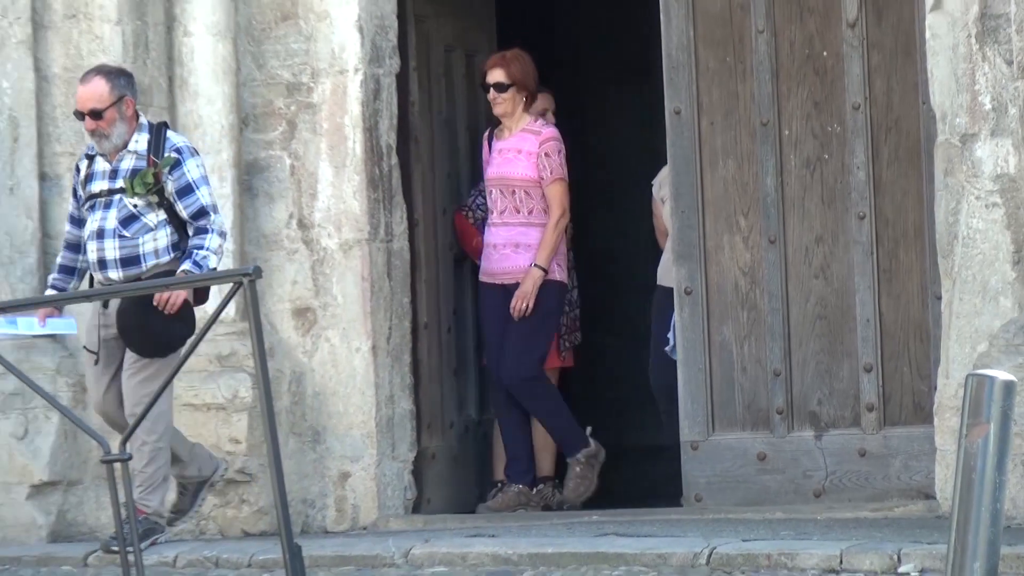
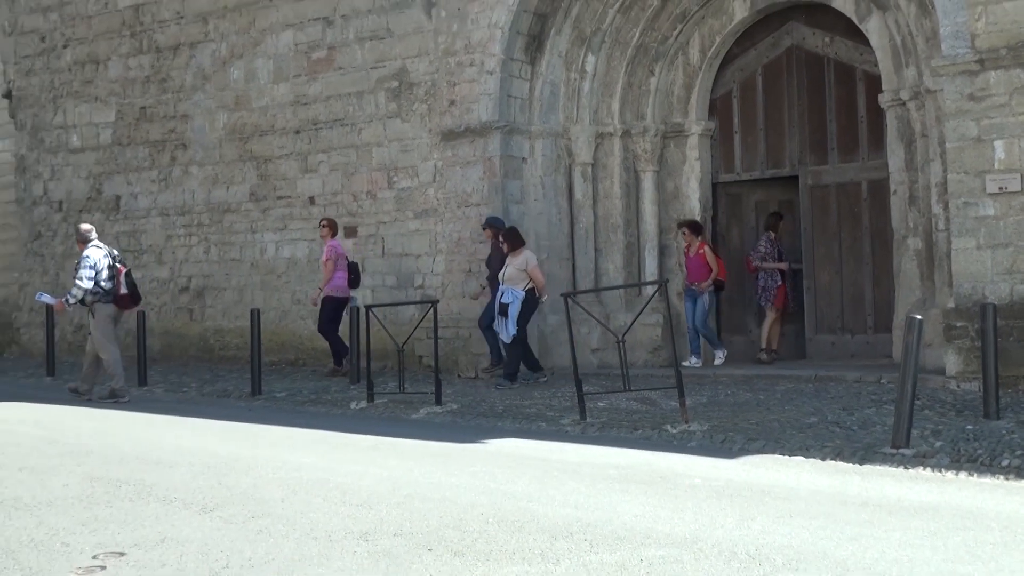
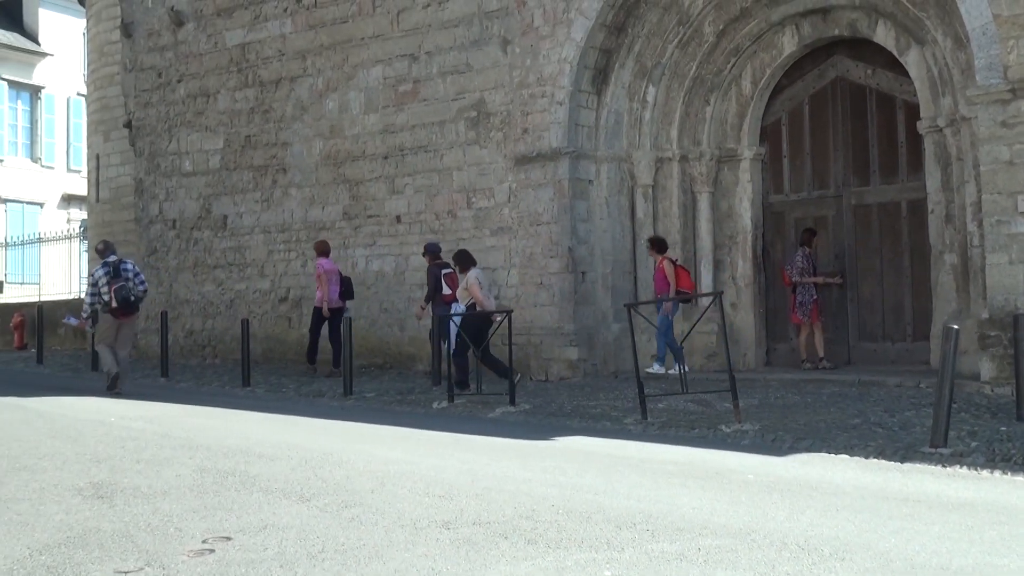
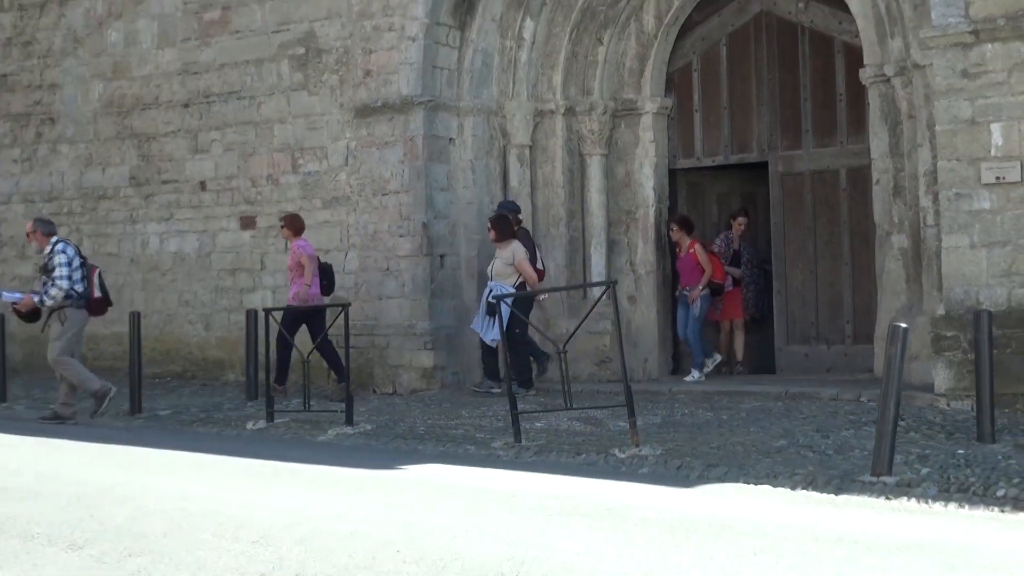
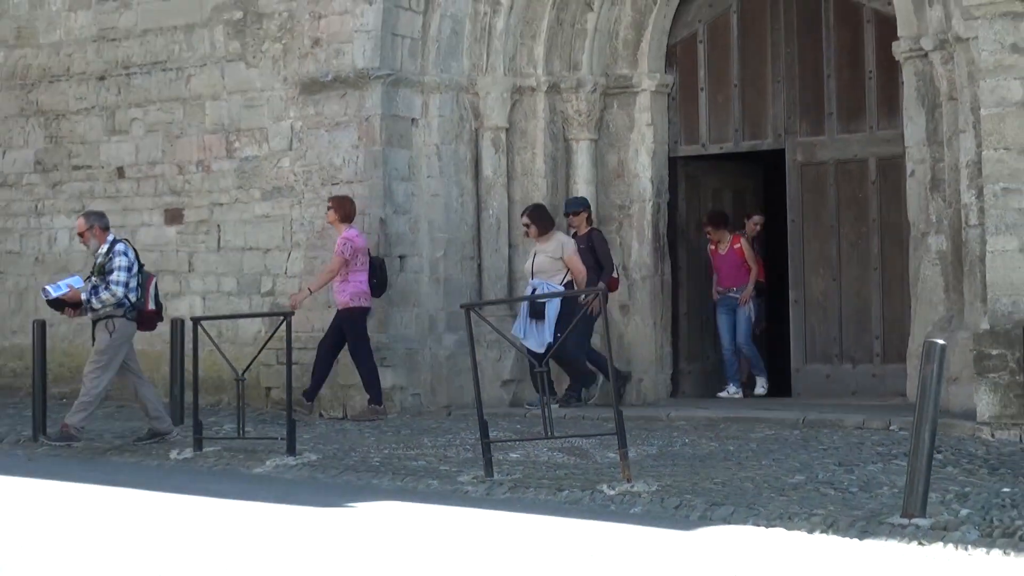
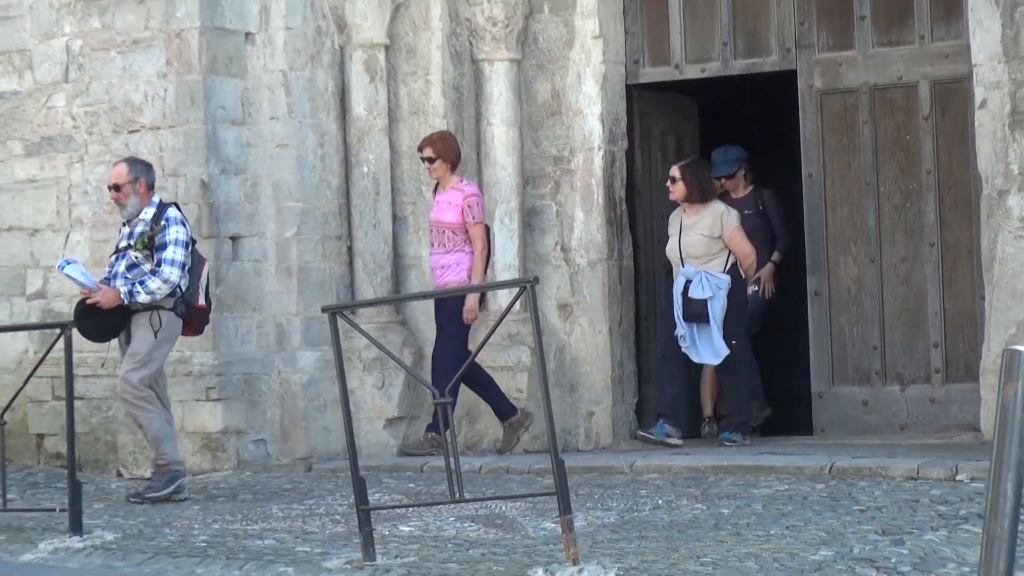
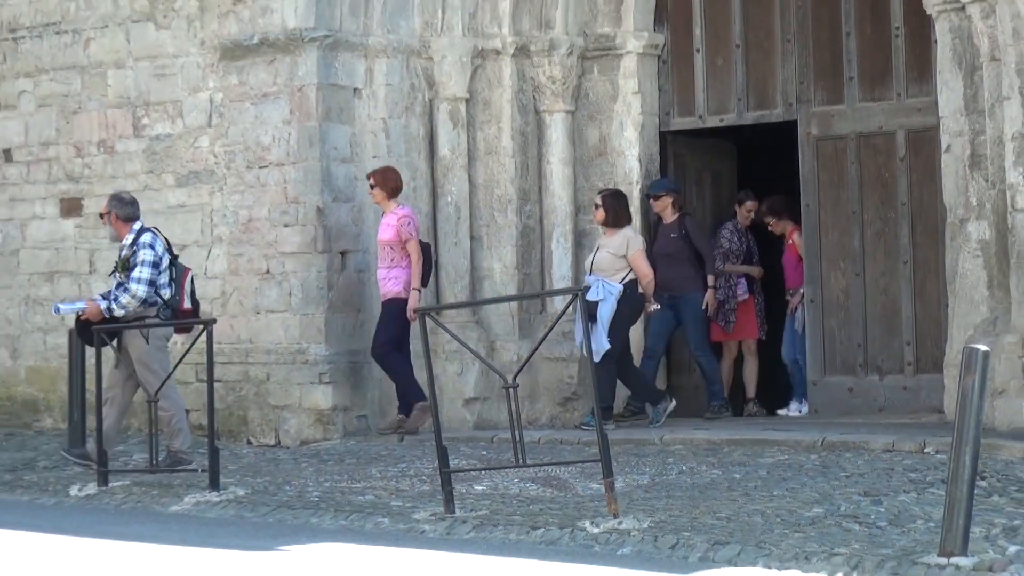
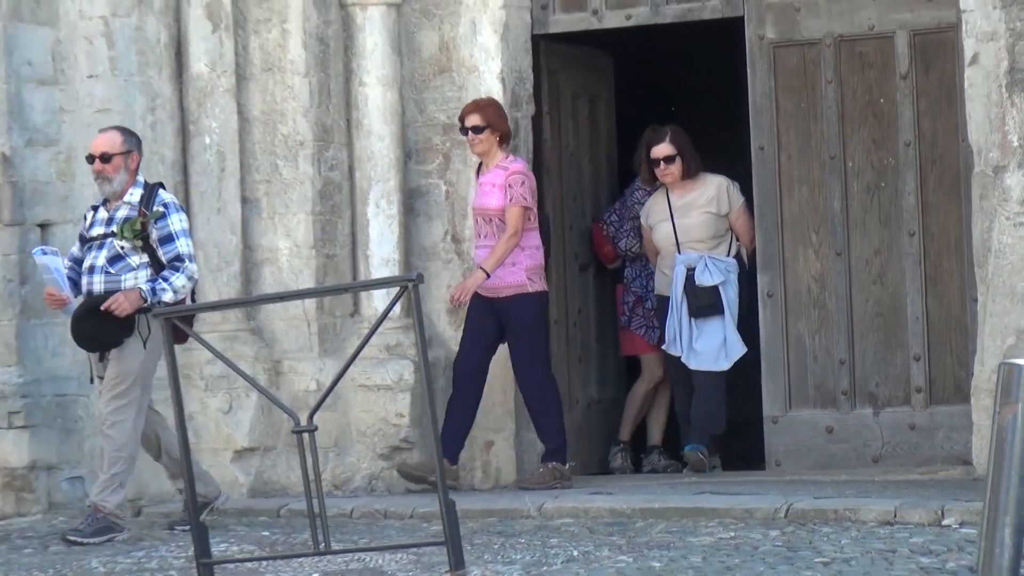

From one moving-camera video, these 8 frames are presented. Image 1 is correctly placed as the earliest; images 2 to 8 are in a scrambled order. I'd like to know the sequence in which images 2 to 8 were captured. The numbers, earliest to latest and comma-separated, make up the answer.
8, 6, 7, 5, 4, 2, 3
